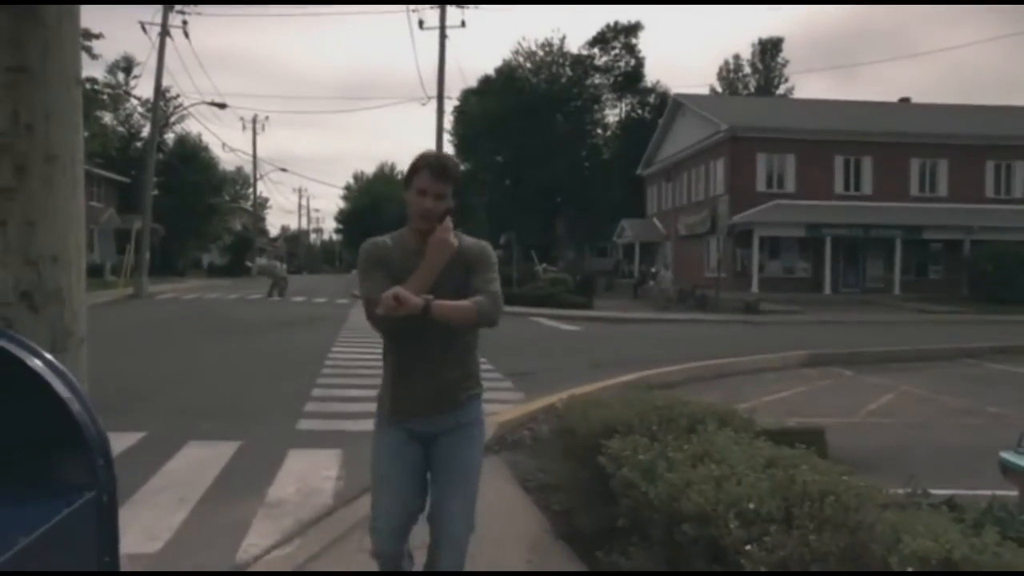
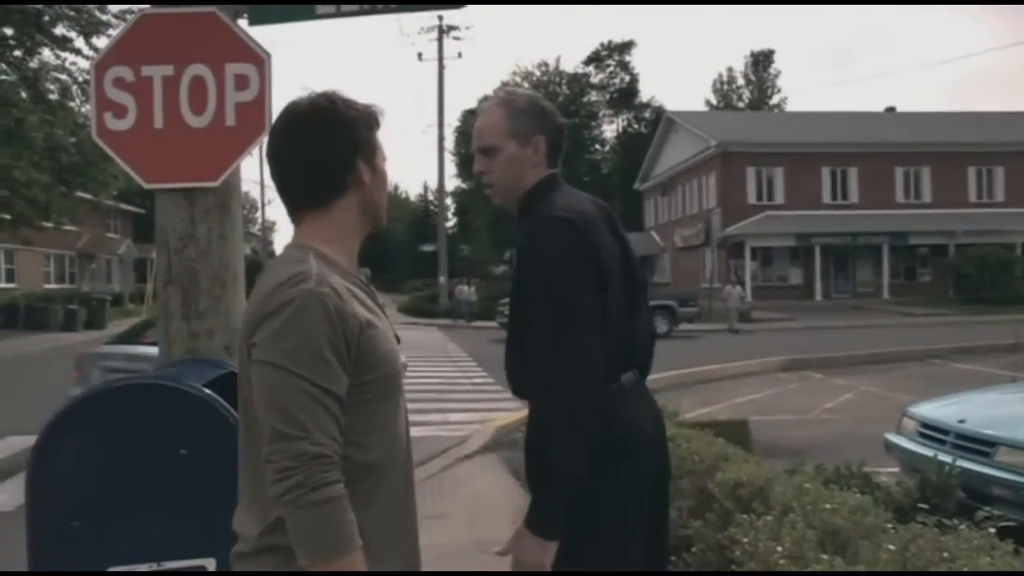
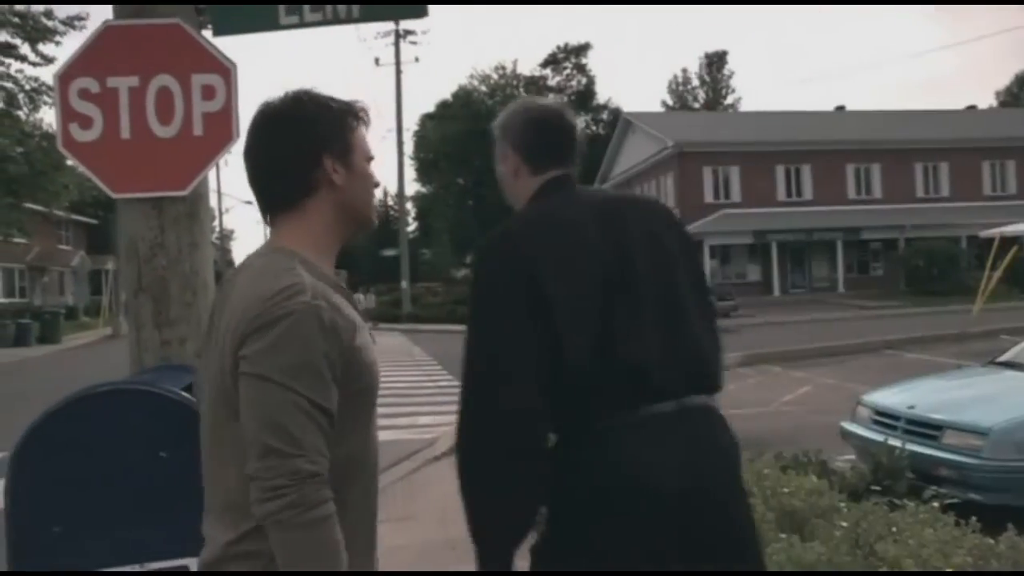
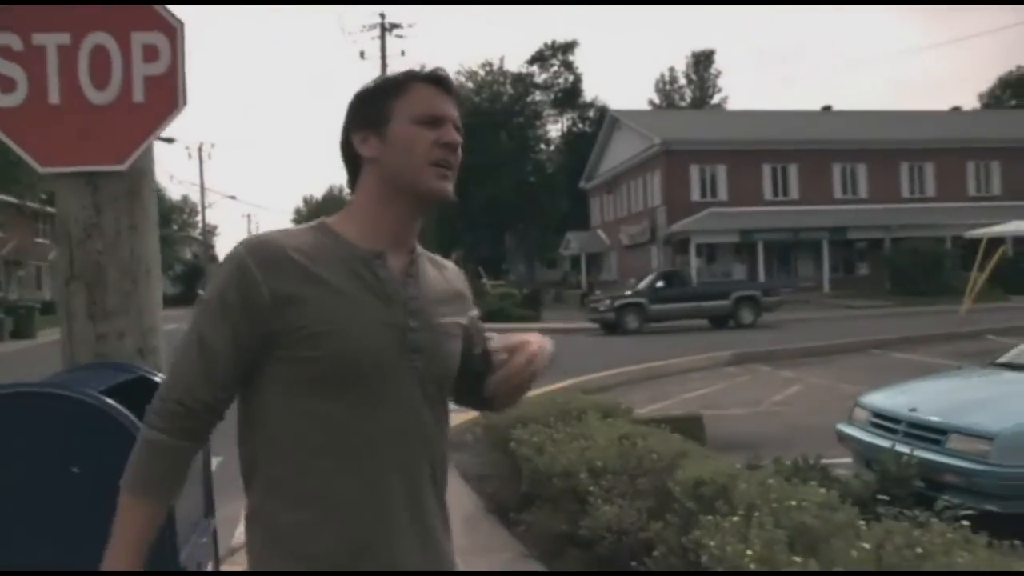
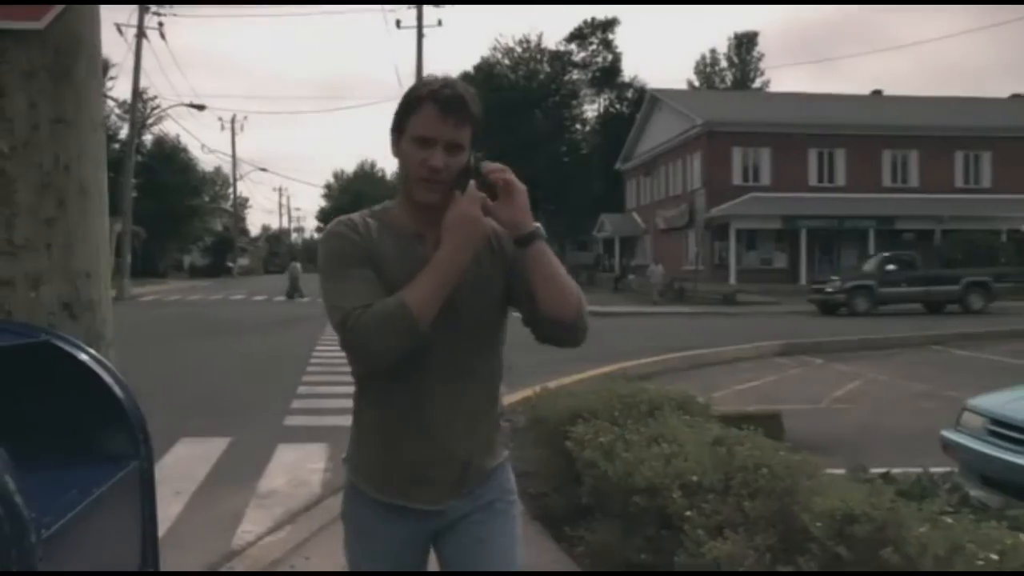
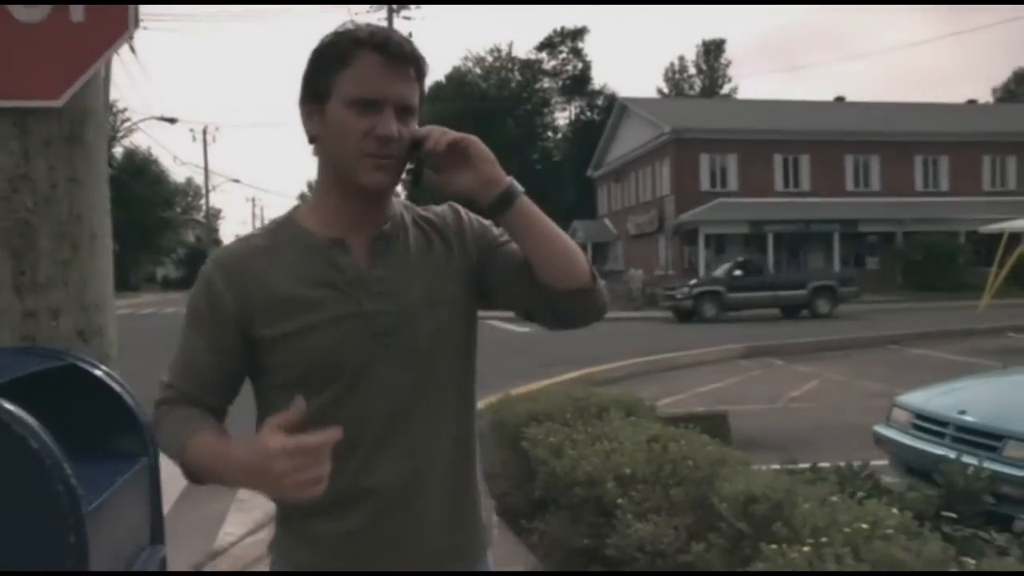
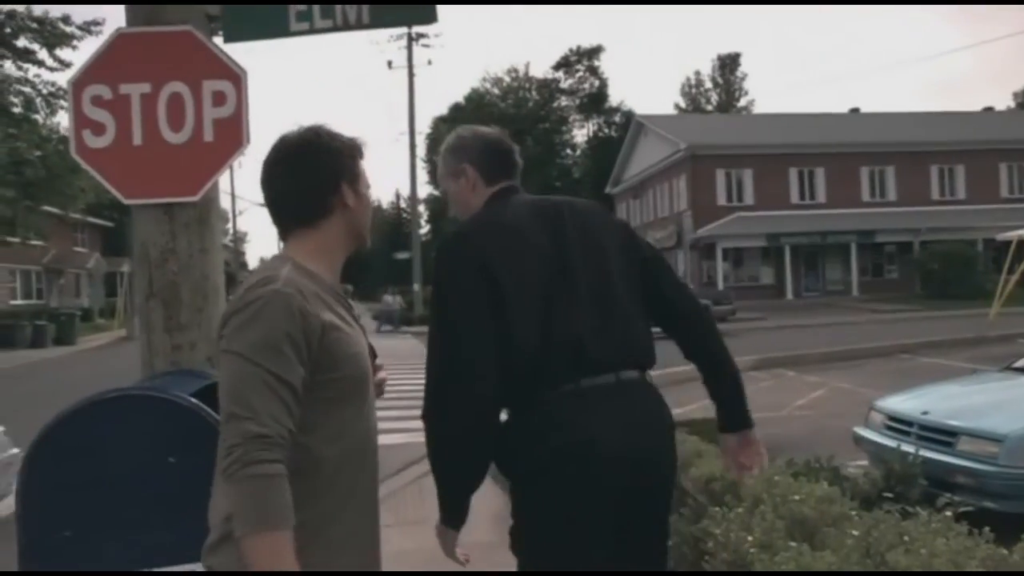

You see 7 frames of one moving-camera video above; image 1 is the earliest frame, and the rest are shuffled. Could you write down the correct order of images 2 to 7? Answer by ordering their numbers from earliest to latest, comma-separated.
5, 6, 4, 3, 7, 2
